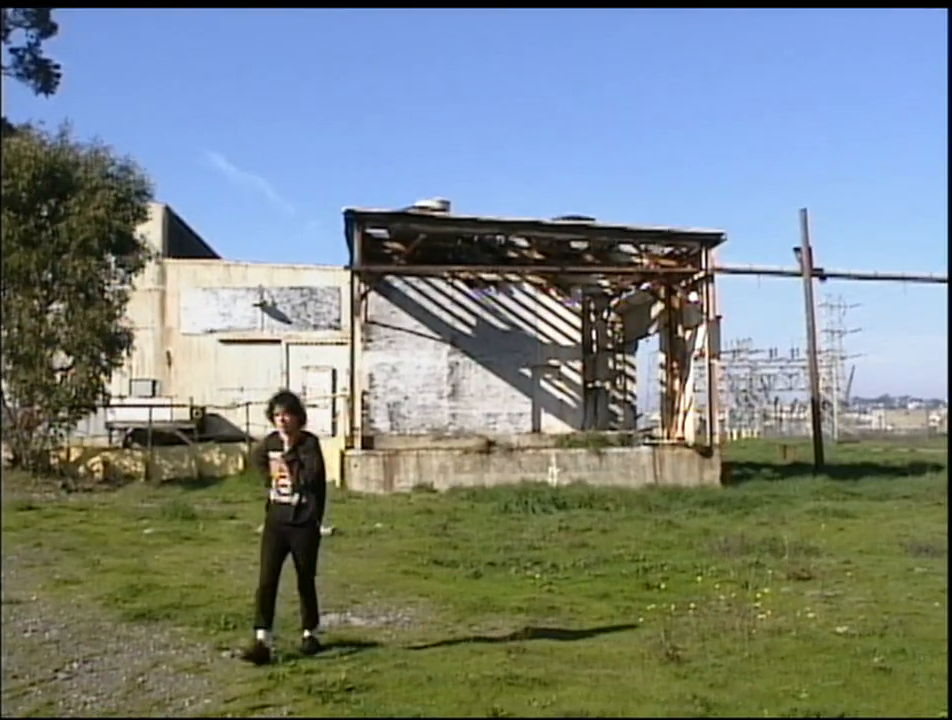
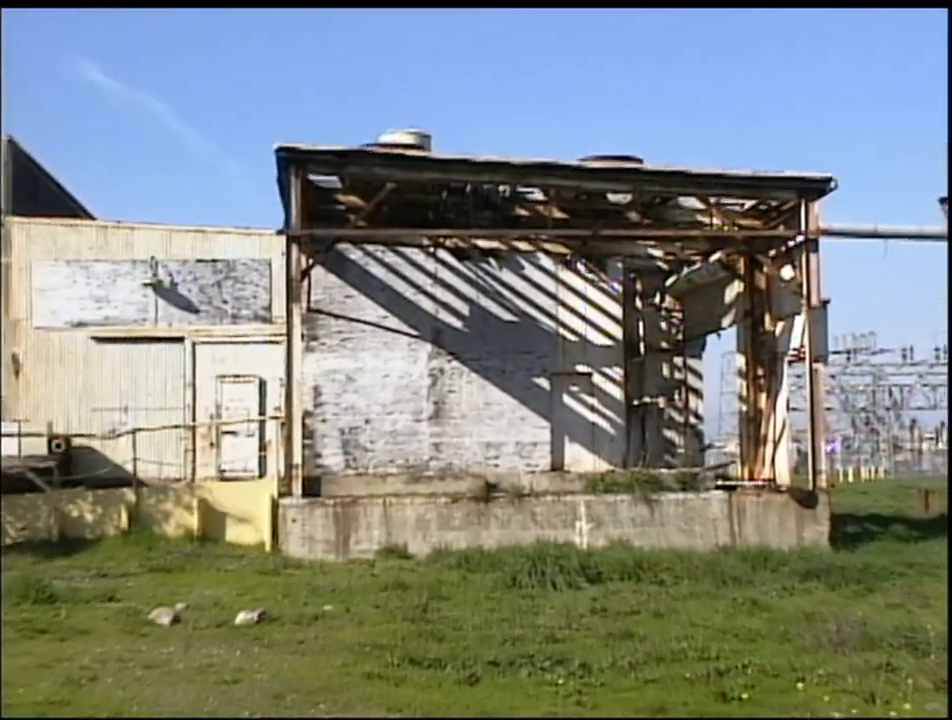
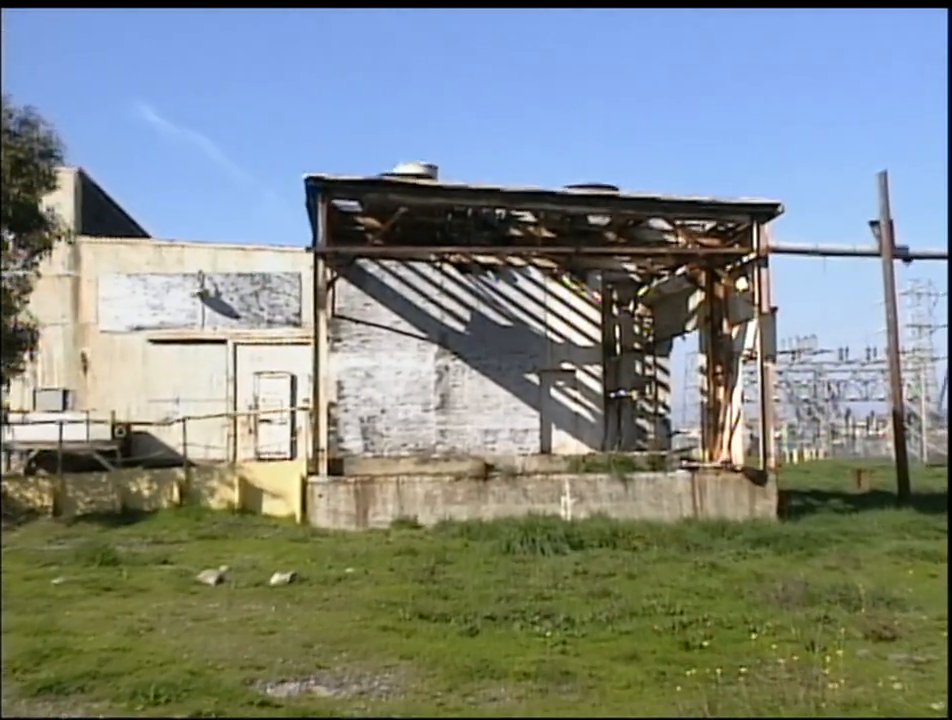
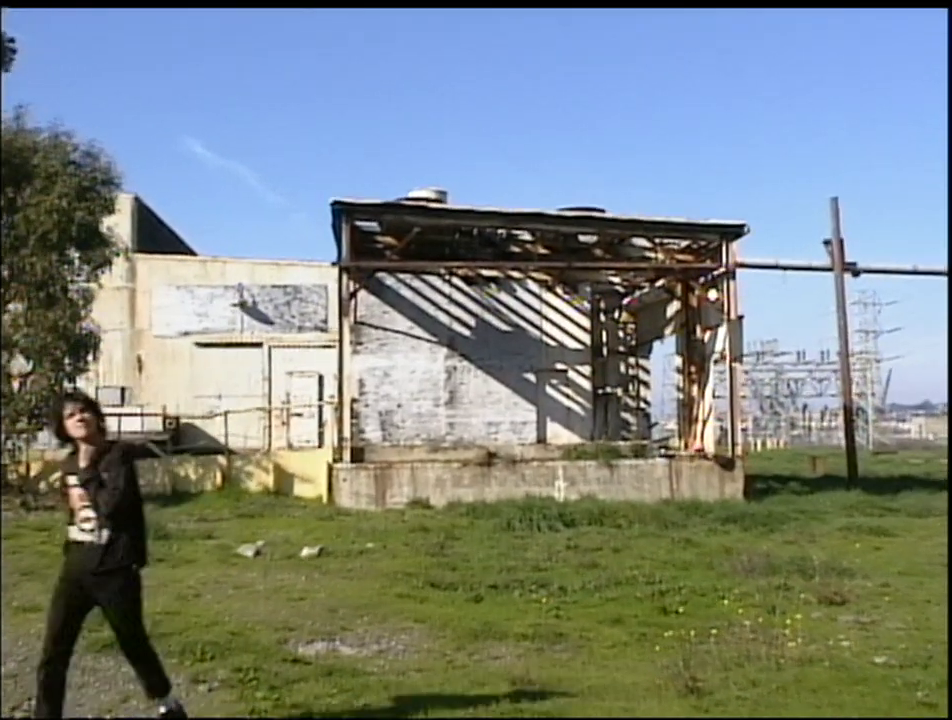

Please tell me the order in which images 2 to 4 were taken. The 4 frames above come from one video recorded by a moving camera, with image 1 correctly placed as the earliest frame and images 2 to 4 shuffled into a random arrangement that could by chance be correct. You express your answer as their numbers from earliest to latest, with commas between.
4, 3, 2
